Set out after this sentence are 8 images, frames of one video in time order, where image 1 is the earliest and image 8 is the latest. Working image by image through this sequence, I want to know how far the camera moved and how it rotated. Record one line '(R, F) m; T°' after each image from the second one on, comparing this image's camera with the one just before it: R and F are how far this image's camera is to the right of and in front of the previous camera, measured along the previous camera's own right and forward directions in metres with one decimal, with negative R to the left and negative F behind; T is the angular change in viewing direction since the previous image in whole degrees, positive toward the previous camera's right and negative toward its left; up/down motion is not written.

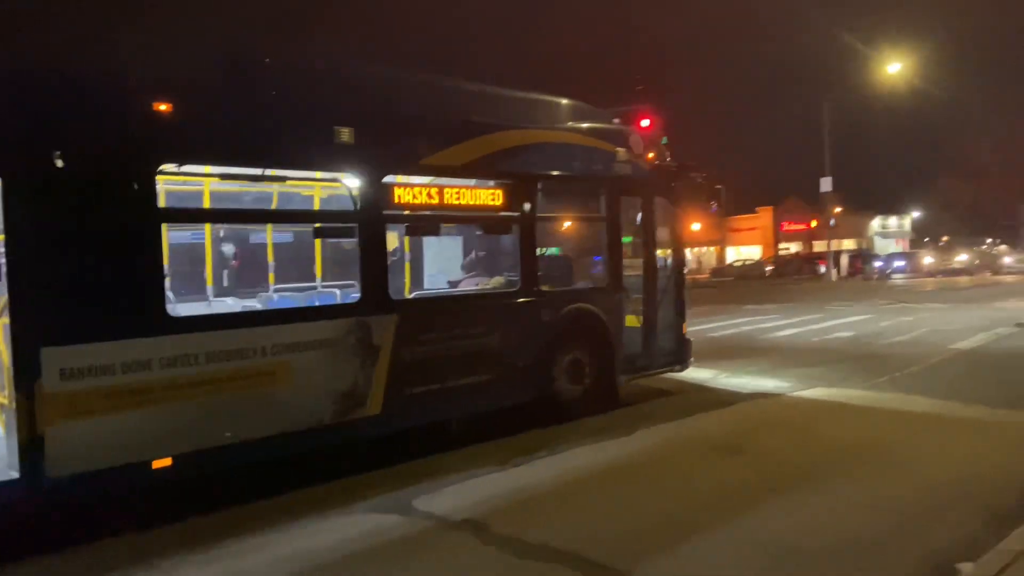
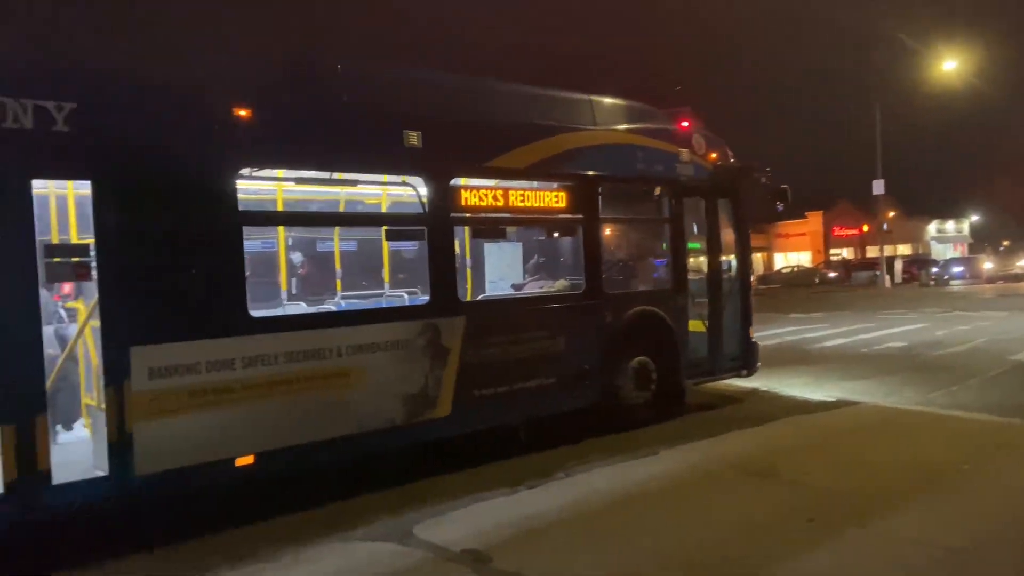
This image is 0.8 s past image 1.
(-0.2, 0.0) m; -3°
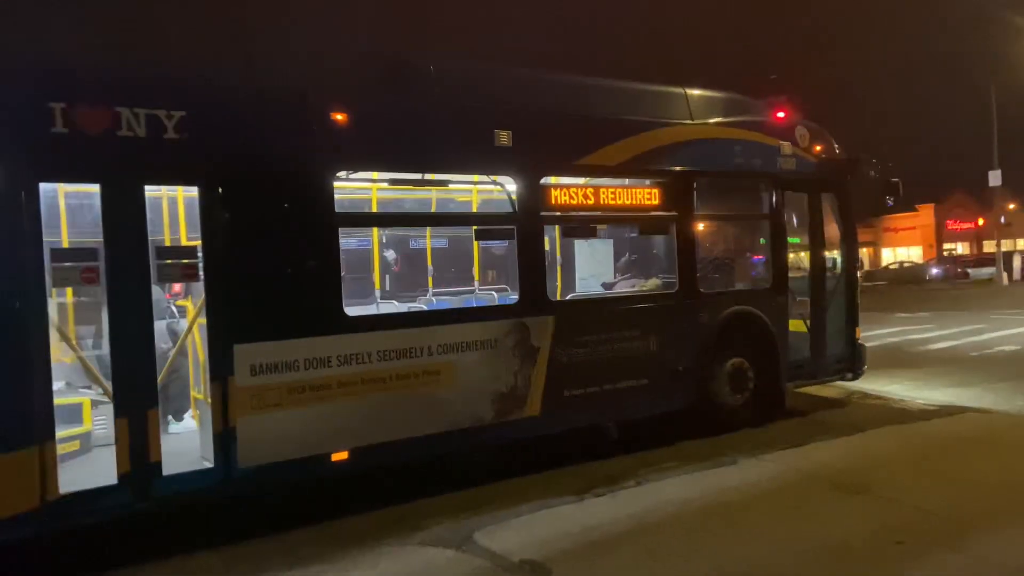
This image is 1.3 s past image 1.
(0.0, +0.1) m; -7°
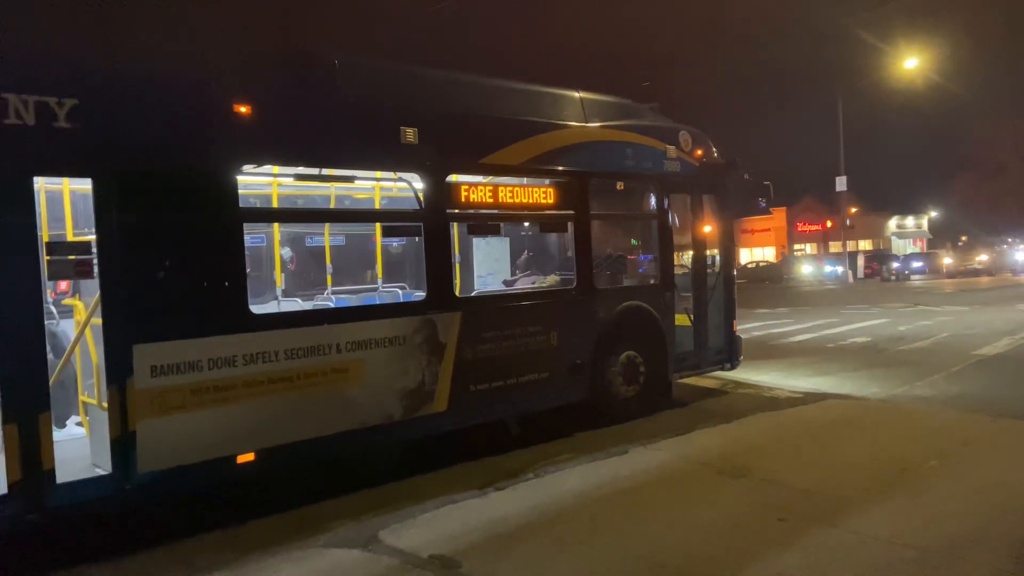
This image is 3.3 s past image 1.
(-0.2, -0.1) m; +9°
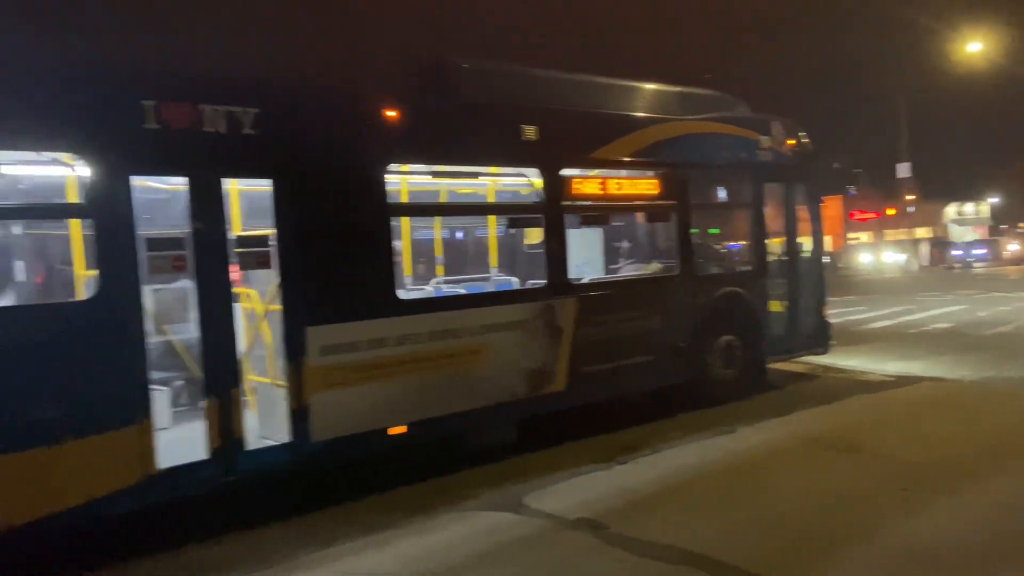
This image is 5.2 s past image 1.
(-0.6, -0.5) m; -4°
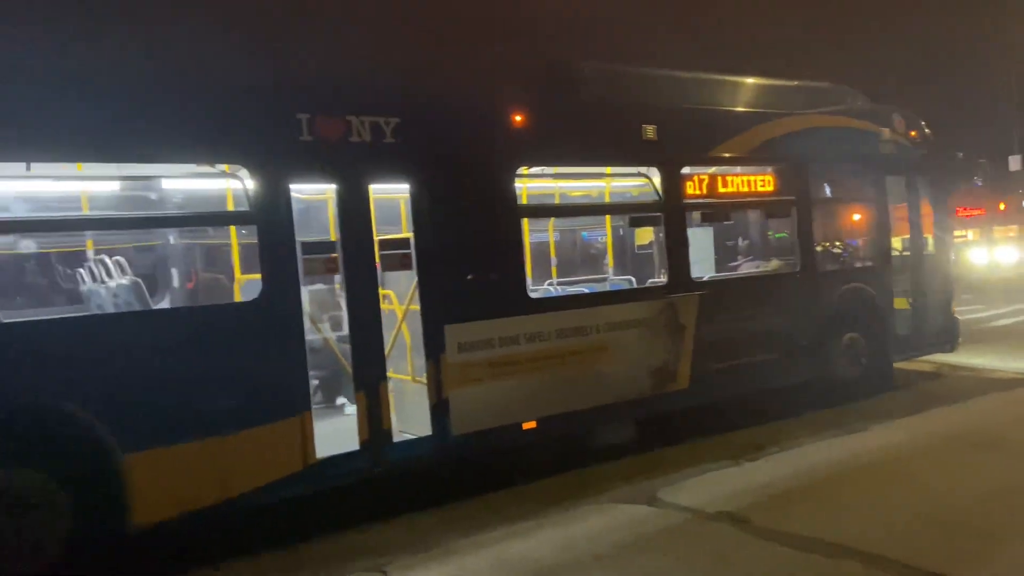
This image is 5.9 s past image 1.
(-0.3, -0.1) m; -6°
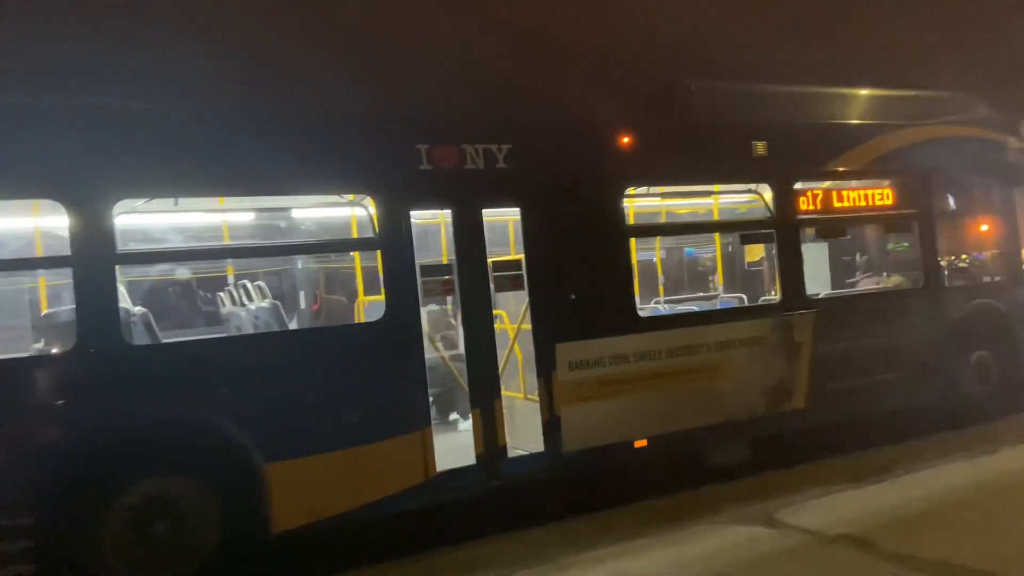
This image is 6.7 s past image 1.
(-0.1, -0.1) m; -8°
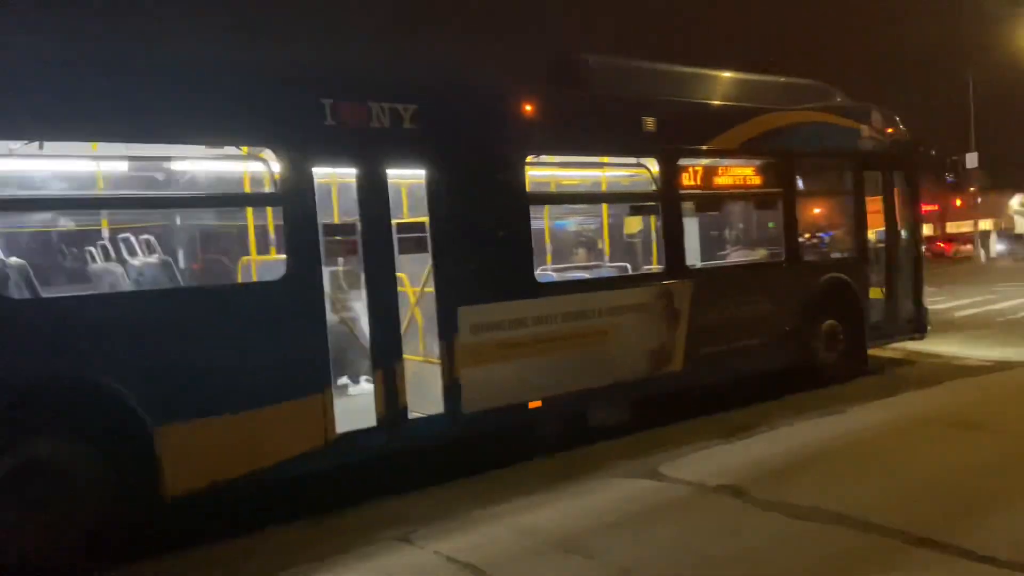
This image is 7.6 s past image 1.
(-0.3, 0.0) m; +10°
